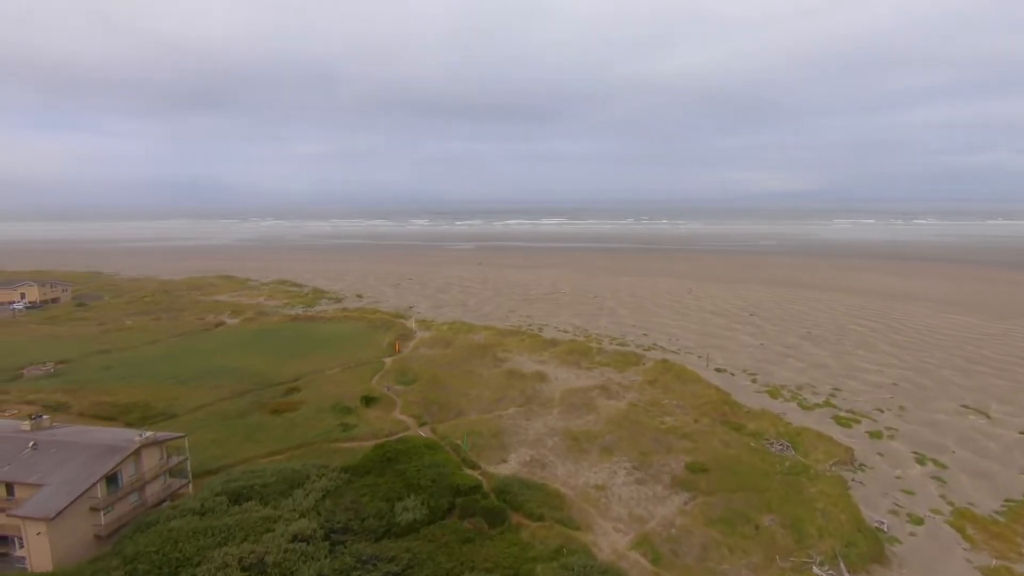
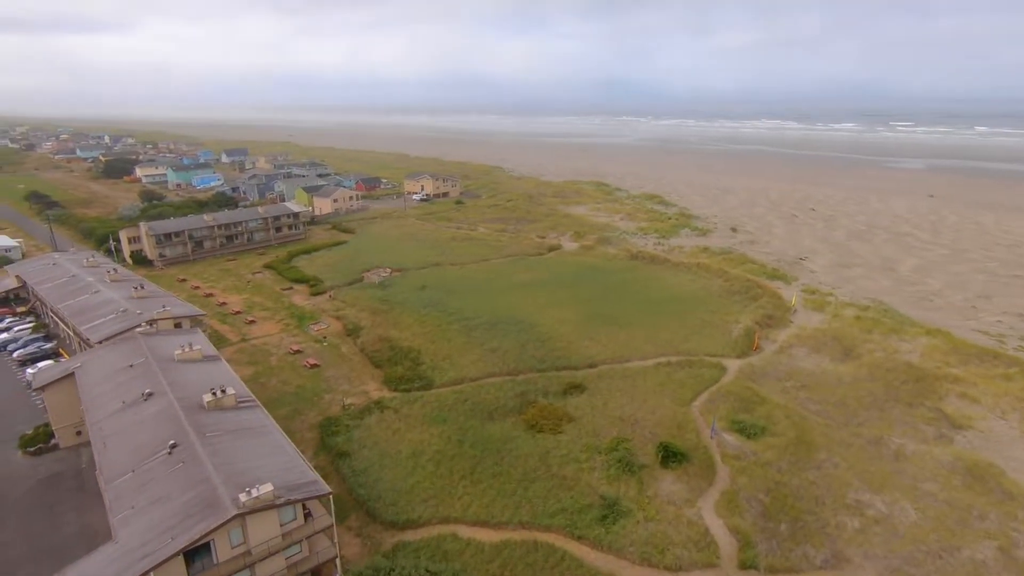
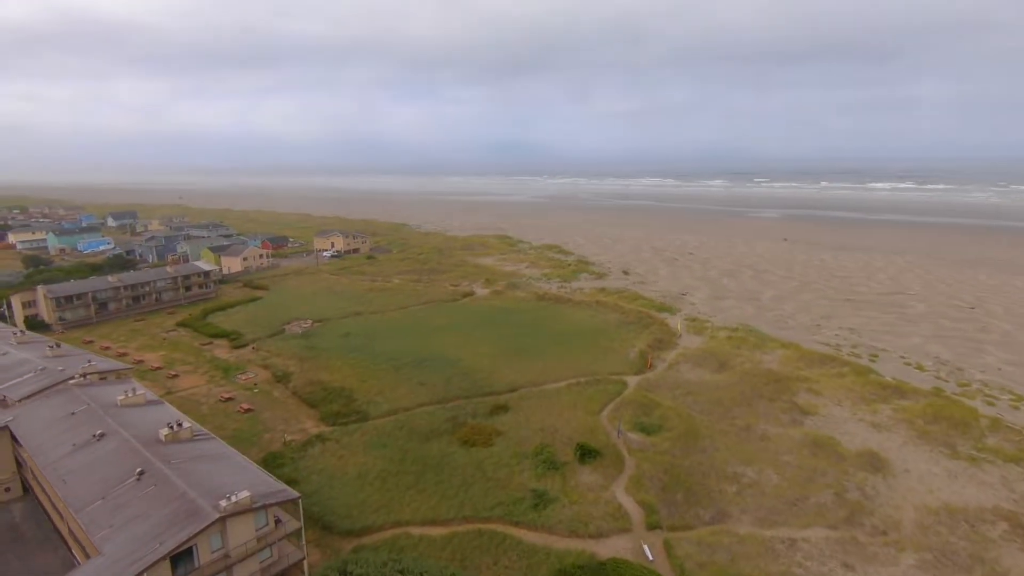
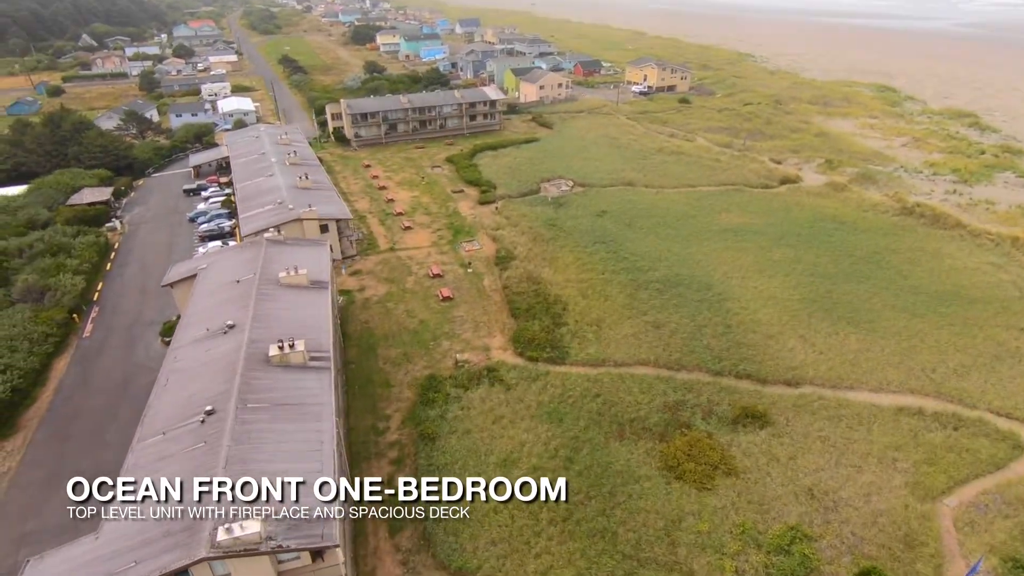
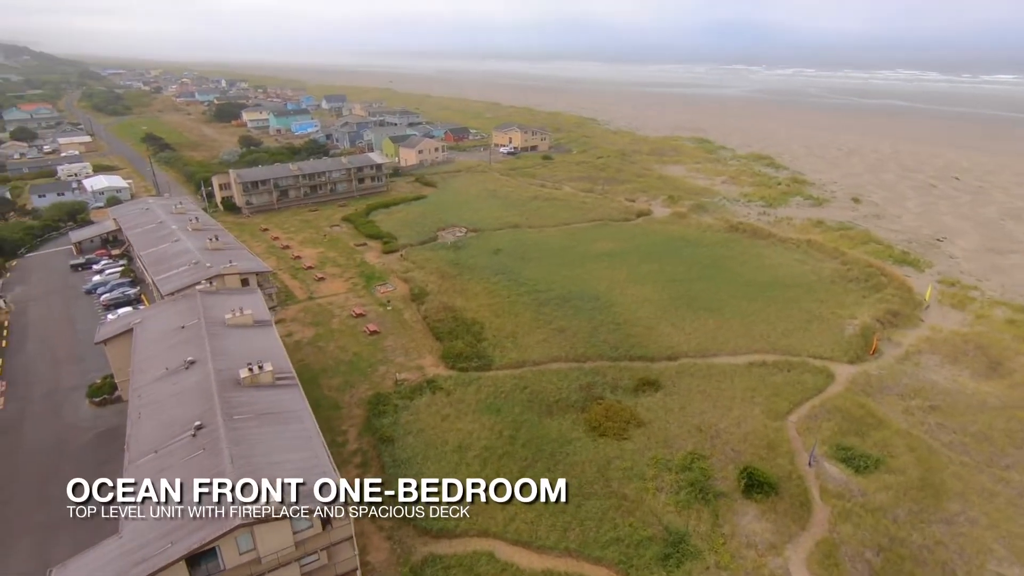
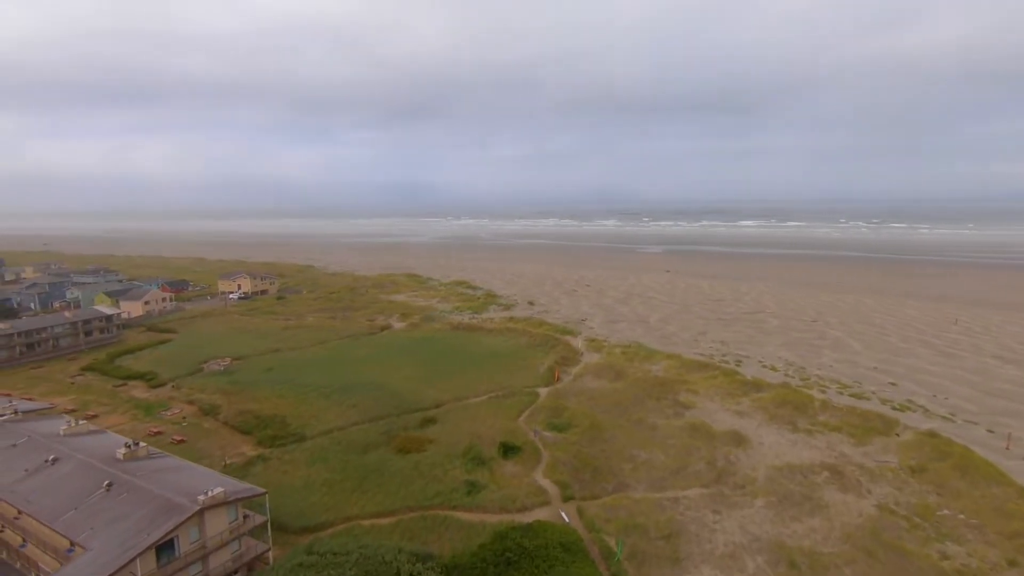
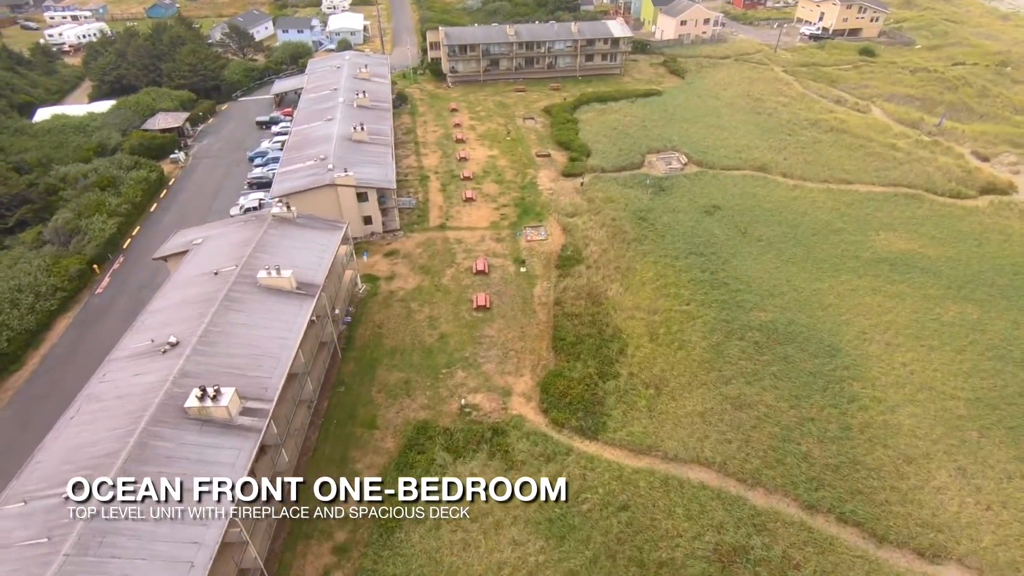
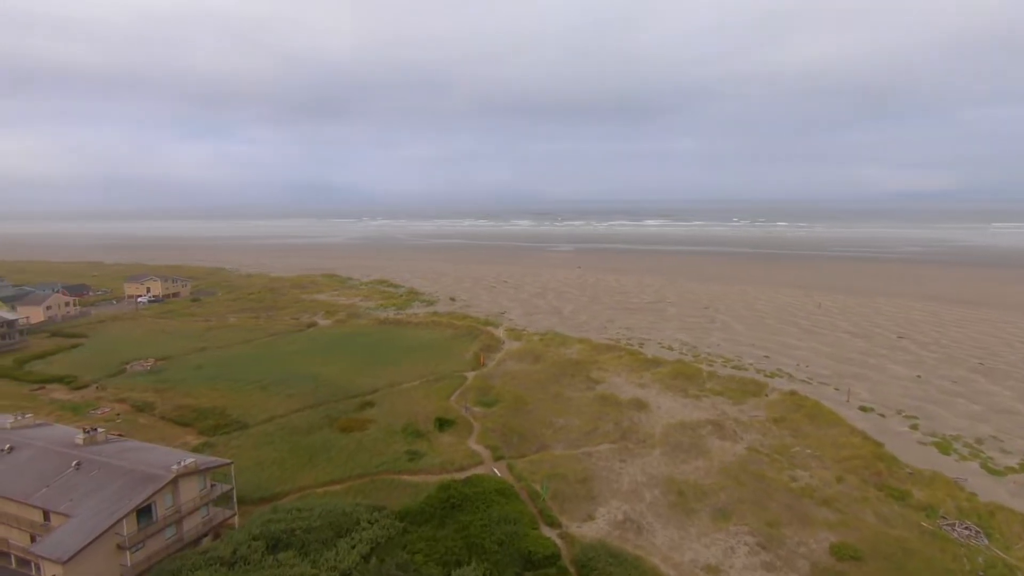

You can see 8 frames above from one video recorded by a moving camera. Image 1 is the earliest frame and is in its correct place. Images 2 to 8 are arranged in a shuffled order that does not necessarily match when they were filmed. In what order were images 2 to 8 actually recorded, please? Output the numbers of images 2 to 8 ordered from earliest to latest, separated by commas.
8, 6, 3, 2, 5, 4, 7
